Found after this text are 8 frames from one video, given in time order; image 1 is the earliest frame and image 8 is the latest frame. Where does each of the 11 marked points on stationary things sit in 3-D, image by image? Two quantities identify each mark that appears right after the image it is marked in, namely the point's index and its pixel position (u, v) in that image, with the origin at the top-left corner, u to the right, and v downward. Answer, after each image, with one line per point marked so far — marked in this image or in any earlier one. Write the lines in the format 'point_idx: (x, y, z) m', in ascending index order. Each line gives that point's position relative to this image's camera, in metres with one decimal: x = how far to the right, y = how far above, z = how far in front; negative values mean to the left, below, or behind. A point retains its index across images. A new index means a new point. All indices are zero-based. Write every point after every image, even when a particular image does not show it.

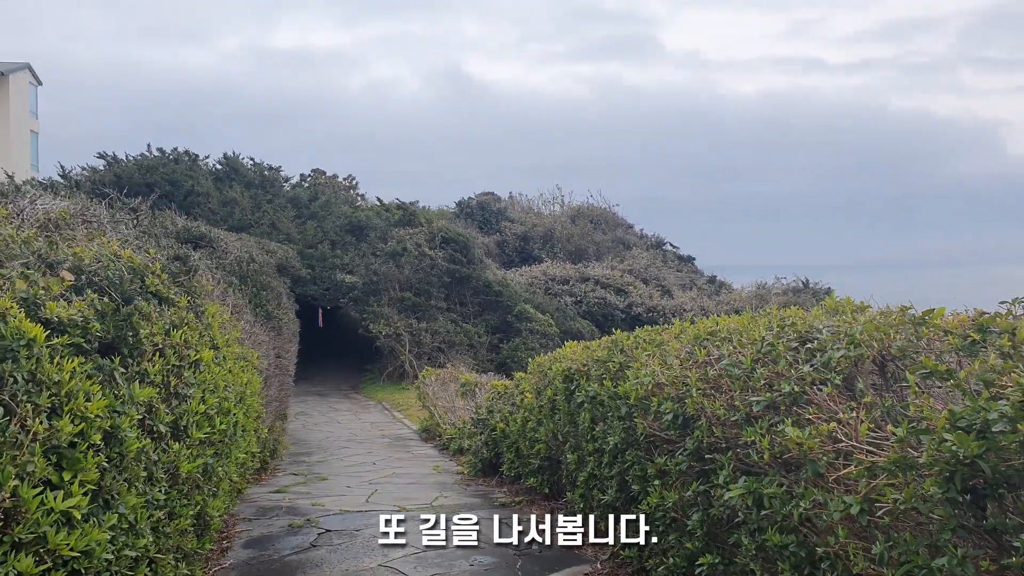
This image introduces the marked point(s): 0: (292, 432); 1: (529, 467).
0: (-4.1, -2.7, +14.3) m
1: (+0.2, -1.8, +7.5) m
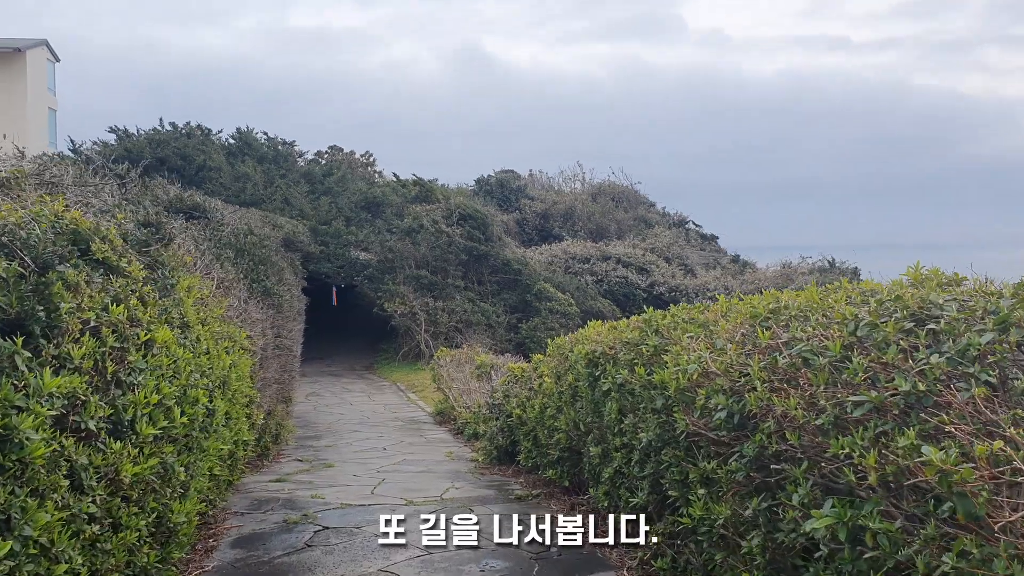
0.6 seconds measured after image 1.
0: (-3.8, -2.3, +13.8) m
1: (+0.3, -1.5, +6.9) m
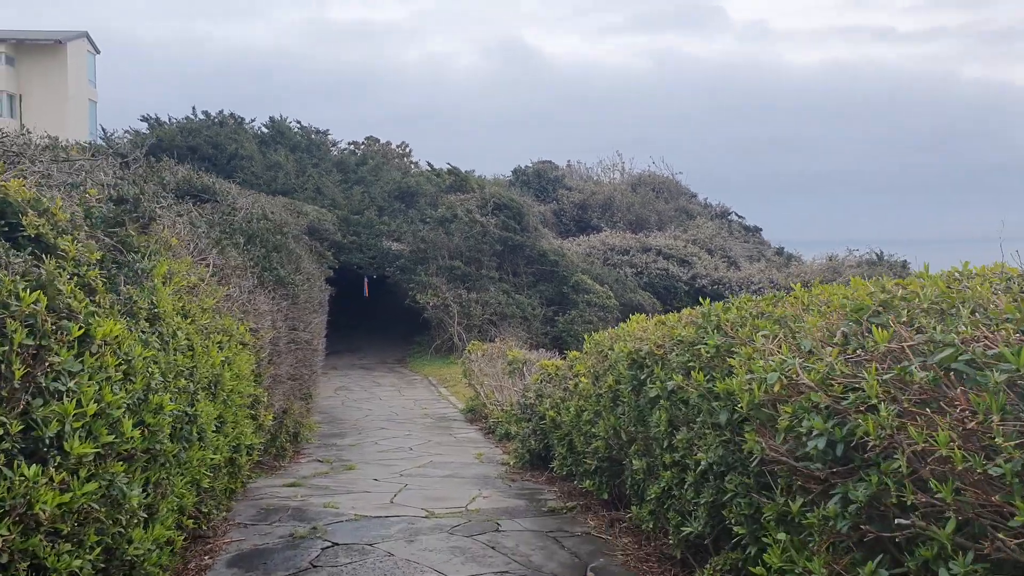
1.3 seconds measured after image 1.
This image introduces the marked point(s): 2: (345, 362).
0: (-3.2, -2.1, +13.3) m
1: (+0.6, -1.4, +6.2) m
2: (-4.2, -1.9, +19.2) m
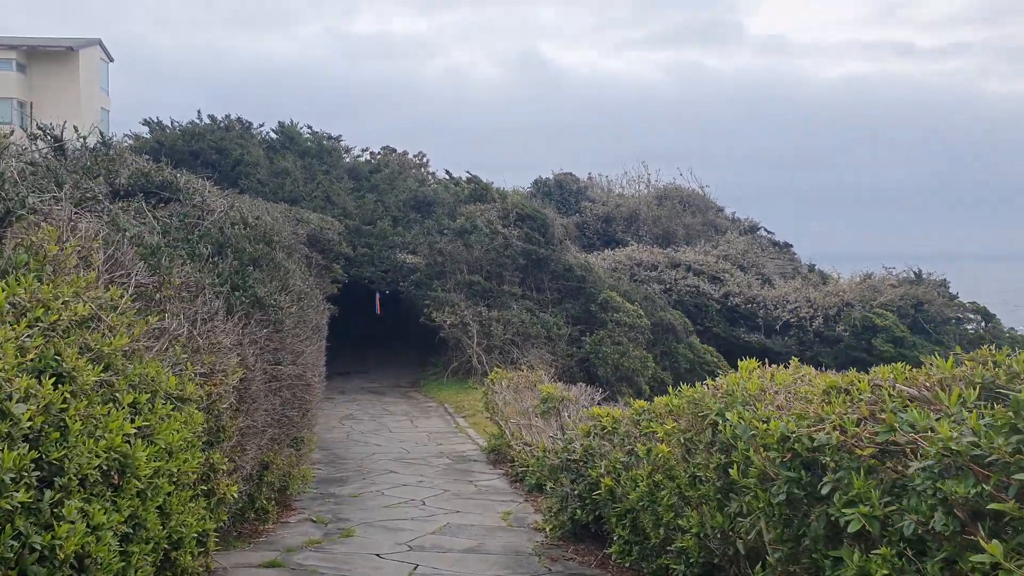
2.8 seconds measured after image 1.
0: (-2.8, -2.4, +11.7) m
1: (+0.9, -1.6, +4.5) m
2: (-3.7, -2.3, +17.6) m
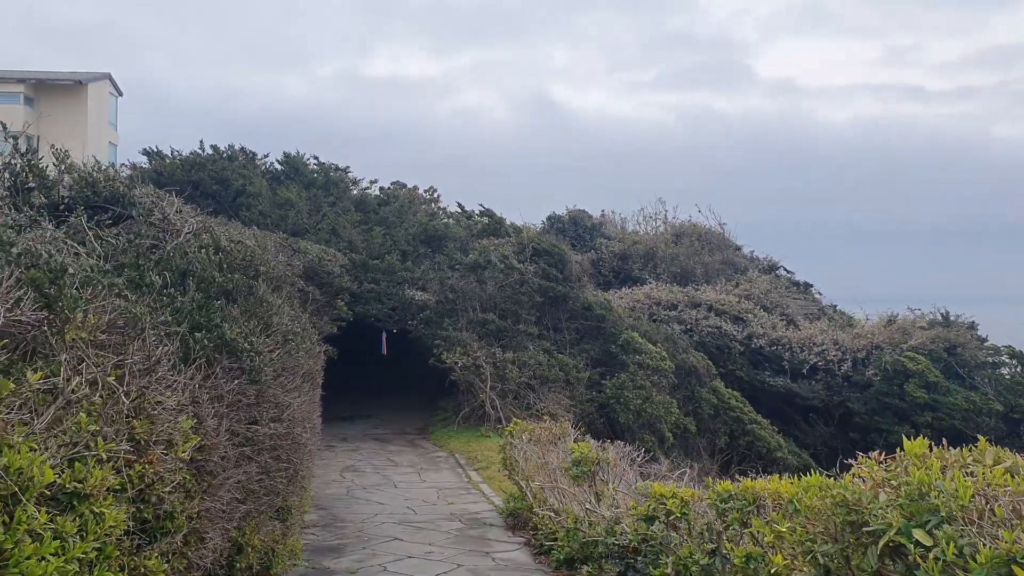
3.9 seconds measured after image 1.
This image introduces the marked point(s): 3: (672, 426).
0: (-2.5, -2.9, +10.4) m
1: (+1.1, -1.8, +3.2) m
2: (-3.3, -3.1, +16.3) m
3: (+3.4, -3.0, +16.7) m
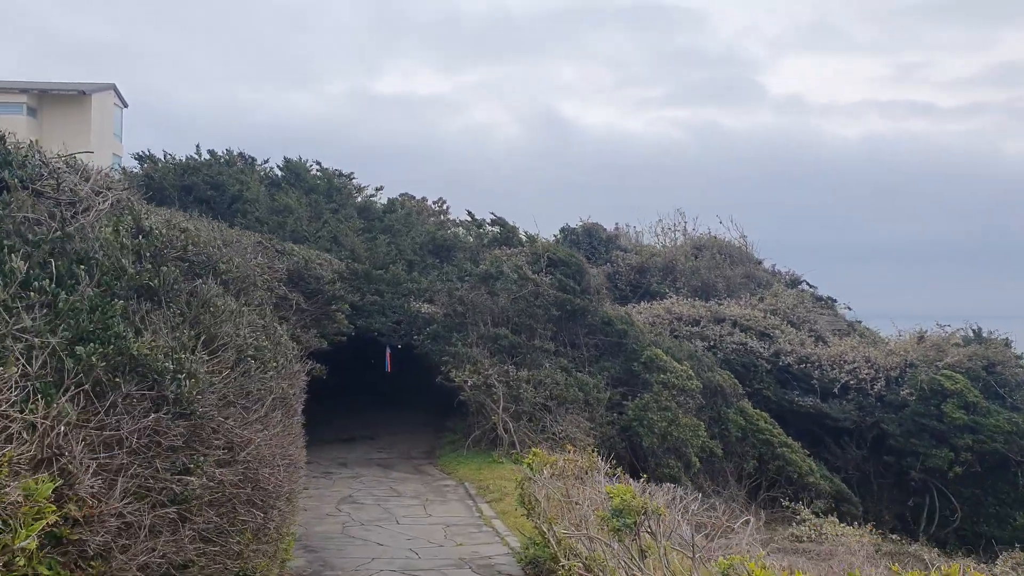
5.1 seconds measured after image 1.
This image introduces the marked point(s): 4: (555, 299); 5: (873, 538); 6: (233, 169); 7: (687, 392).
0: (-2.3, -3.0, +9.0) m
1: (+1.2, -1.8, +1.8) m
2: (-3.0, -3.3, +14.9) m
3: (+3.7, -3.2, +15.2) m
4: (+0.9, -0.3, +16.6) m
5: (+8.7, -6.0, +18.3) m
6: (-7.0, +3.0, +19.2) m
7: (+3.7, -2.2, +15.9) m
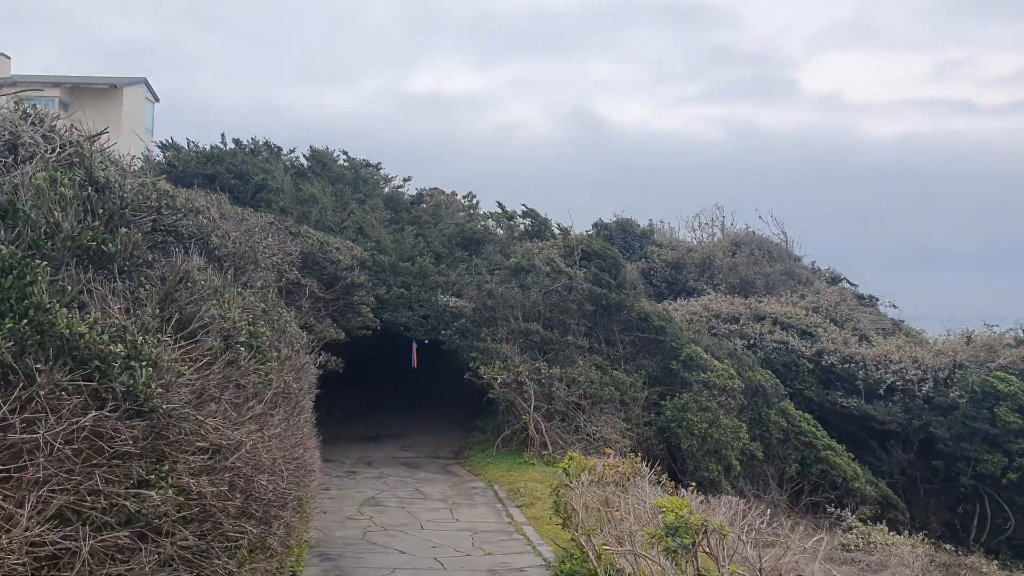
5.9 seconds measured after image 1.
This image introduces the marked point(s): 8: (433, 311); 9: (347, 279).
0: (-1.9, -2.9, +8.4) m
1: (+1.3, -1.7, +1.0) m
2: (-2.4, -3.2, +14.3) m
3: (+4.3, -3.1, +14.4) m
4: (+1.6, -0.1, +15.8) m
5: (+9.3, -5.9, +17.3) m
6: (-6.2, +3.2, +18.7) m
7: (+4.3, -2.1, +15.0) m
8: (-1.7, -0.5, +16.2) m
9: (-2.8, +0.1, +13.4) m
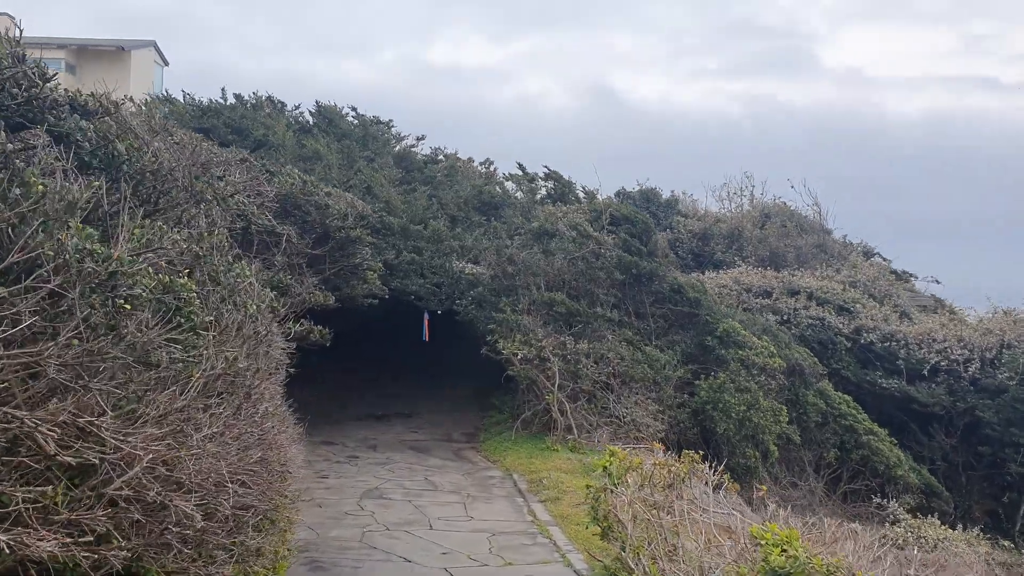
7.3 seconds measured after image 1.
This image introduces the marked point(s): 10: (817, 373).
0: (-1.7, -2.5, +7.0) m
1: (+1.4, -1.5, -0.4) m
2: (-2.1, -2.6, +13.0) m
3: (+4.7, -2.6, +12.9) m
4: (+2.0, +0.5, +14.4) m
5: (+9.7, -5.3, +15.8) m
6: (-5.7, +4.0, +17.3) m
7: (+4.7, -1.5, +13.6) m
8: (-1.3, +0.2, +14.8) m
9: (-2.4, +0.7, +12.0) m
10: (+7.9, -2.2, +19.7) m
